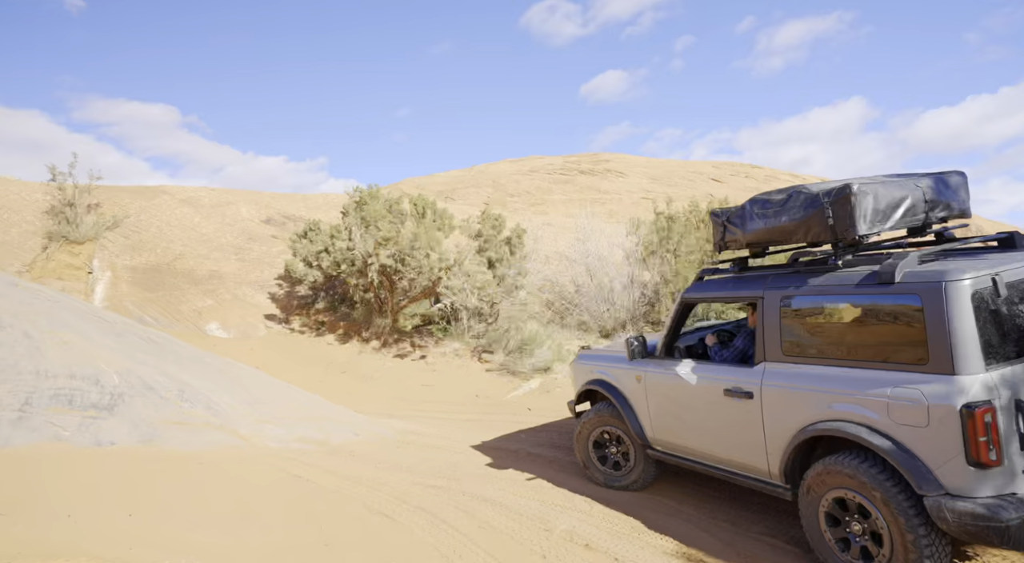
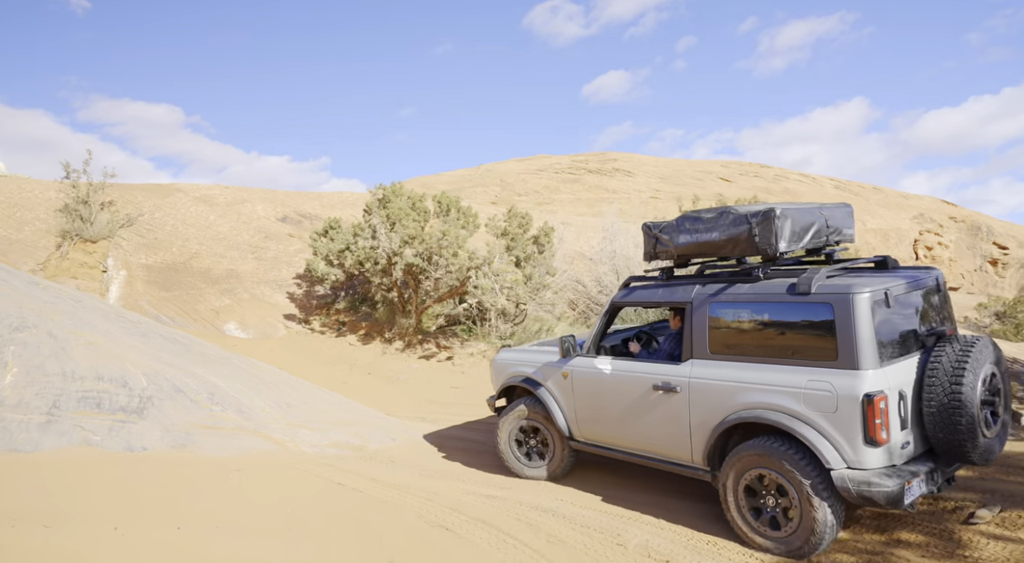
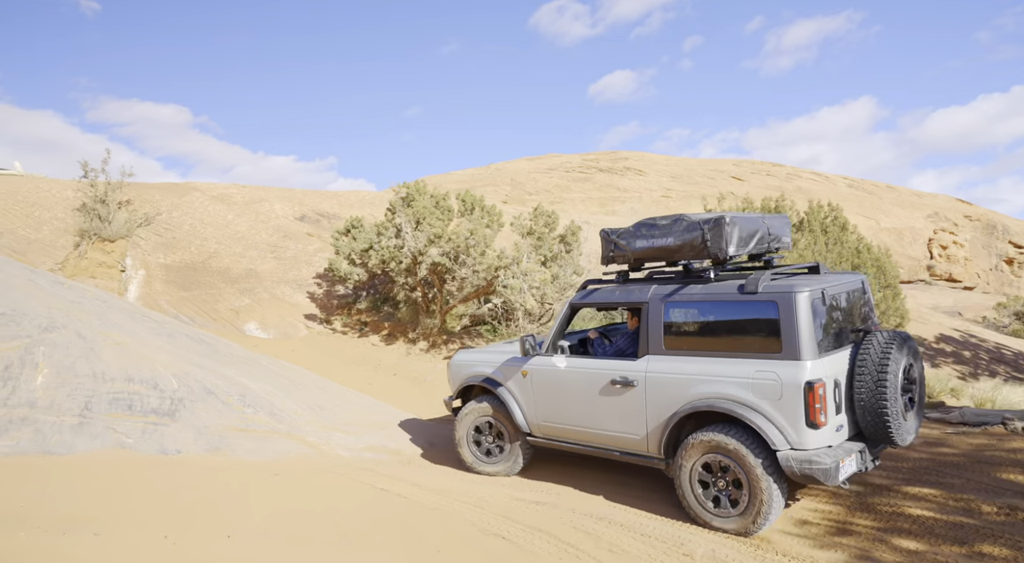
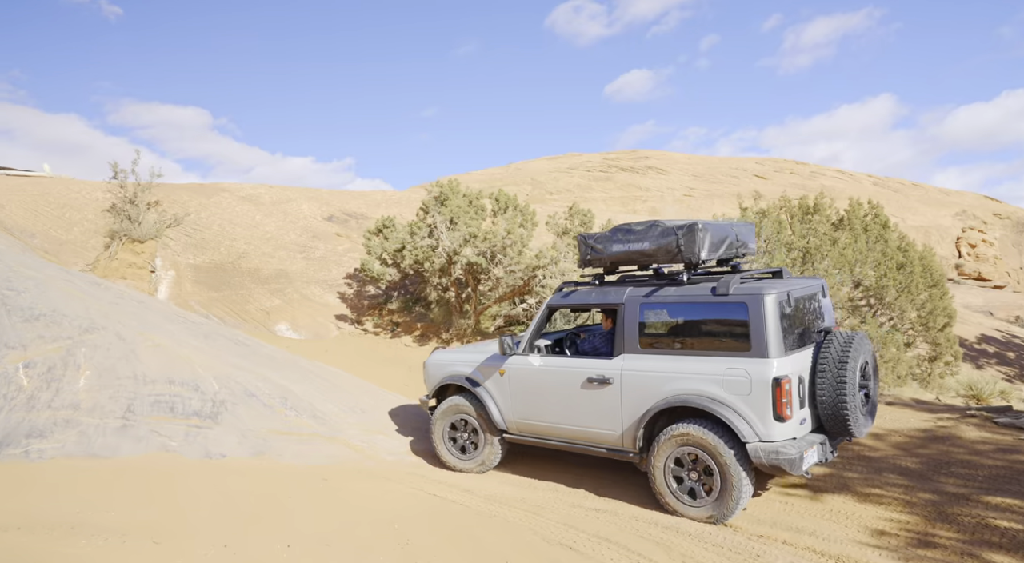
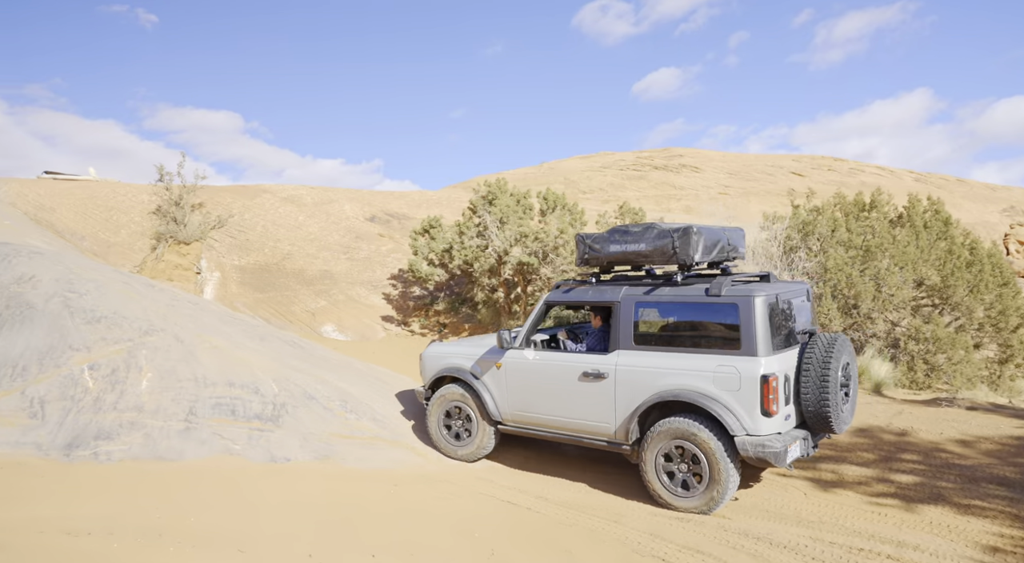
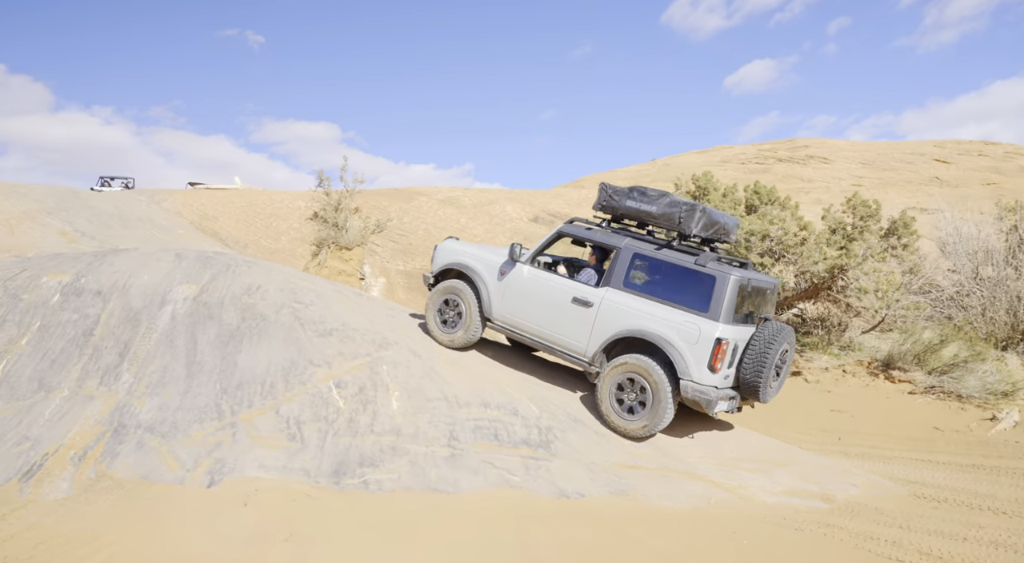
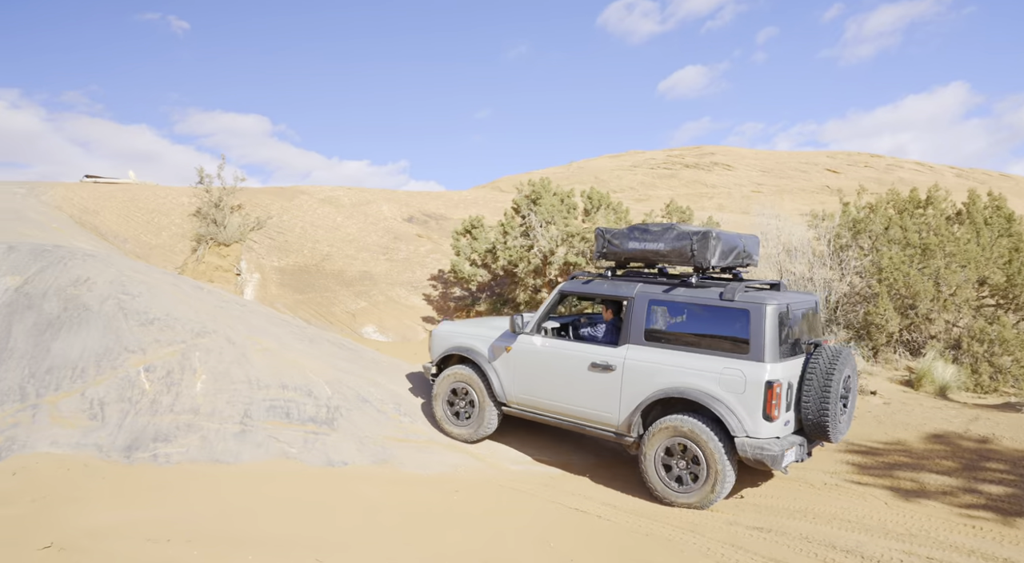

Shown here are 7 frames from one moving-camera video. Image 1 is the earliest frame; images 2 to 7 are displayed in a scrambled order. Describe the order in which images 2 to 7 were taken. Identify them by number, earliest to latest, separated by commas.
2, 3, 4, 5, 7, 6
